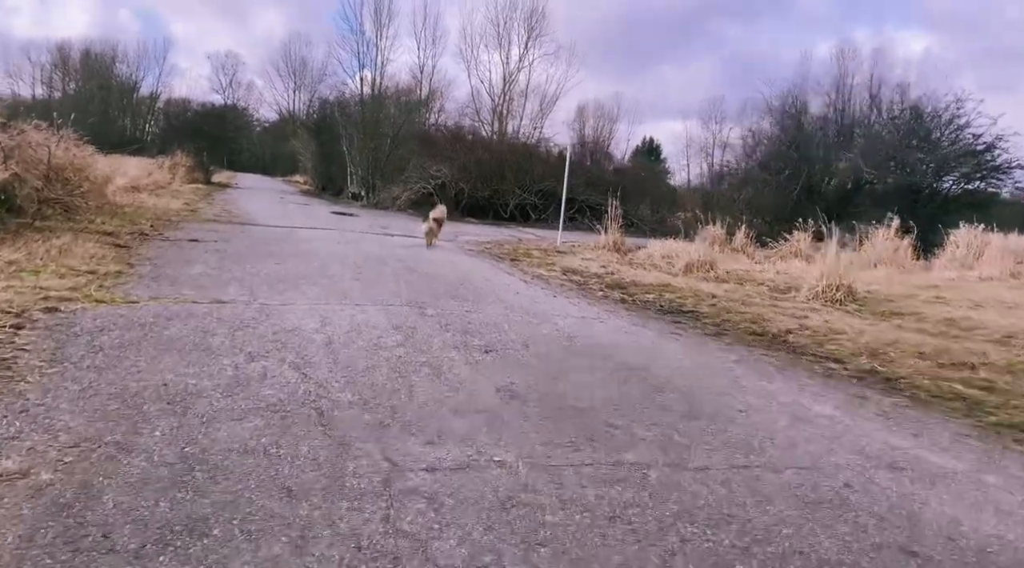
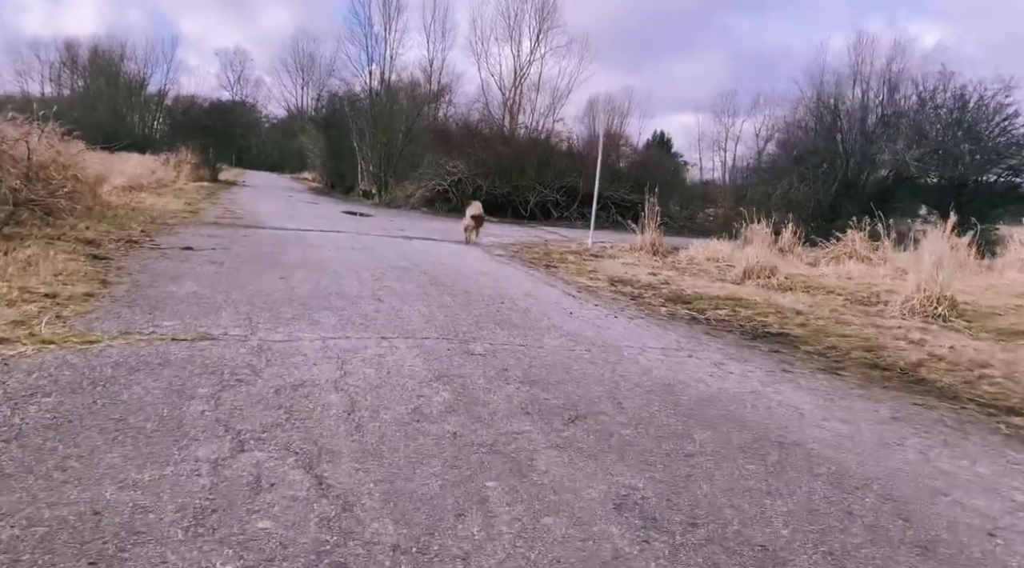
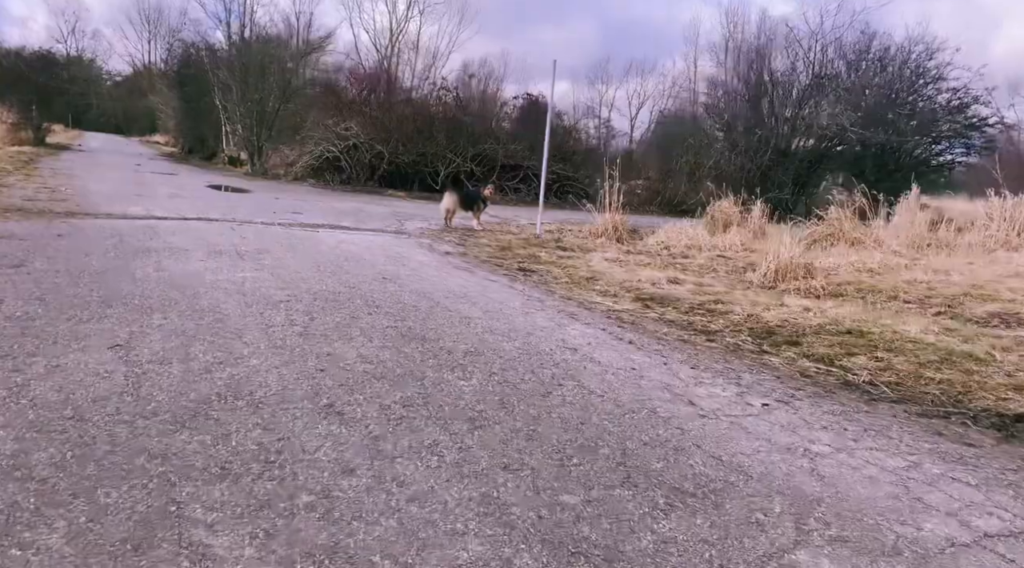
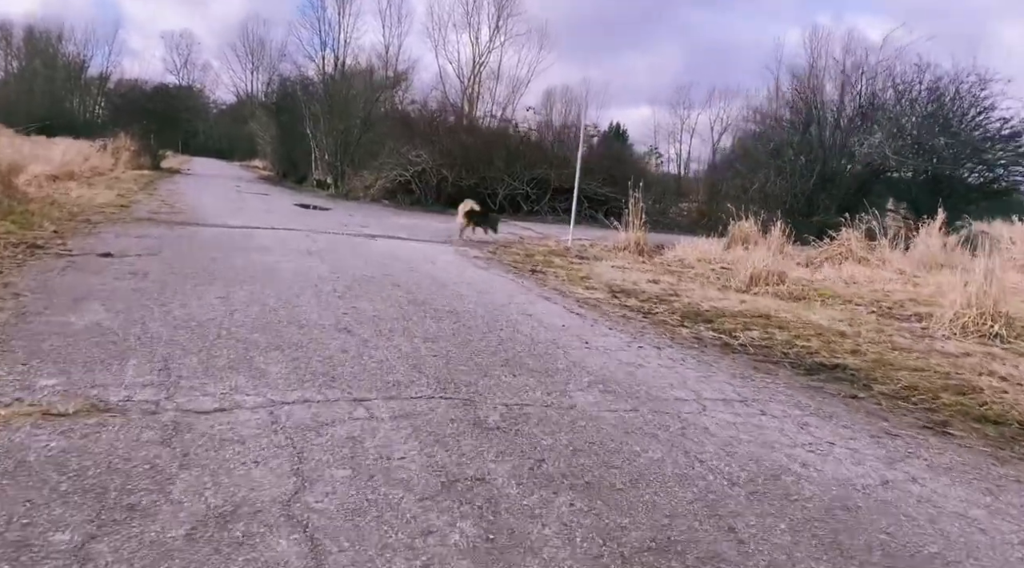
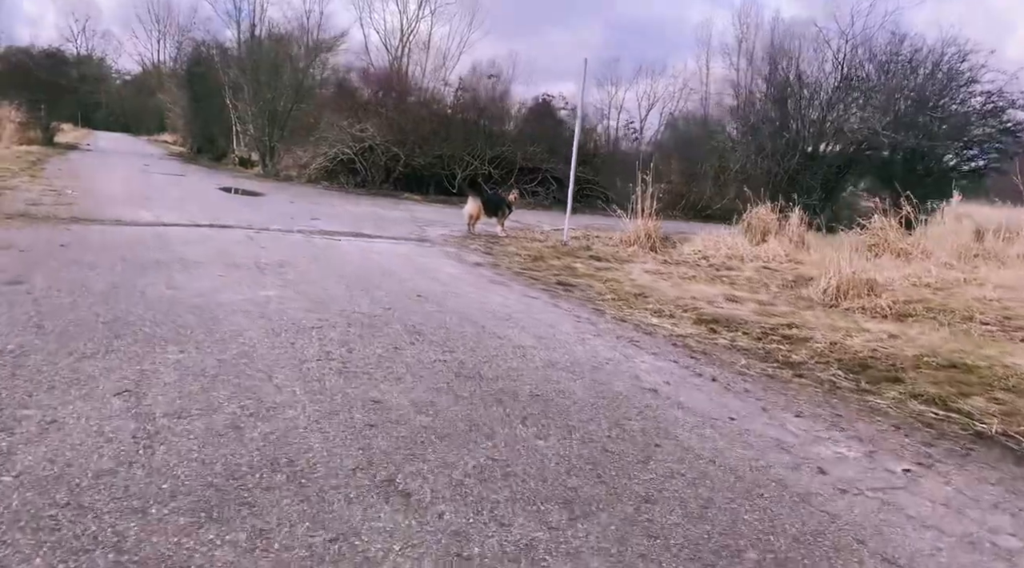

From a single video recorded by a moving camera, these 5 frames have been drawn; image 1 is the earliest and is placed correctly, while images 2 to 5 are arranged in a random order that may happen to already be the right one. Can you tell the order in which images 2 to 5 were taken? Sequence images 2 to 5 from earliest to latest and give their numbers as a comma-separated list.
2, 4, 3, 5
